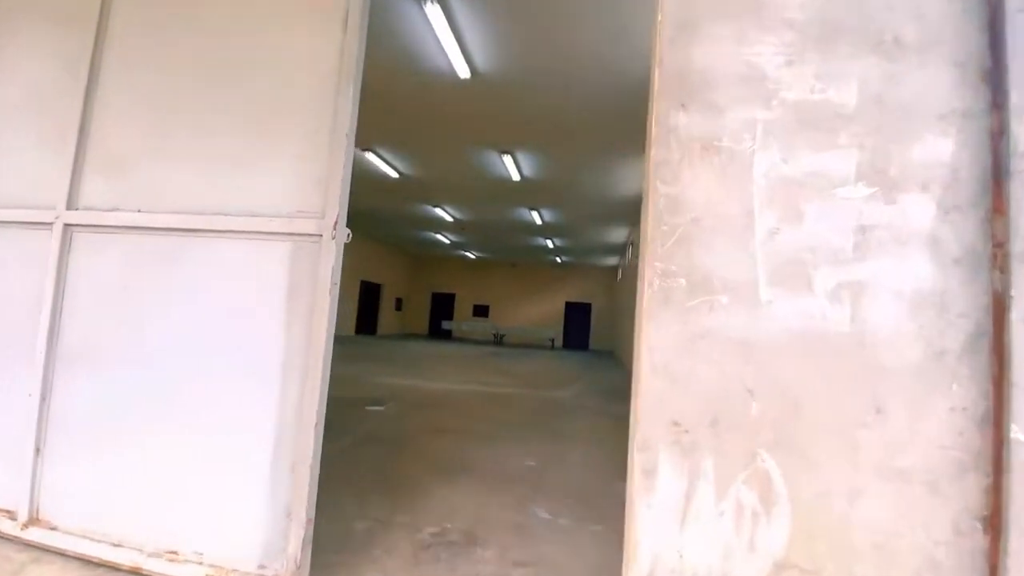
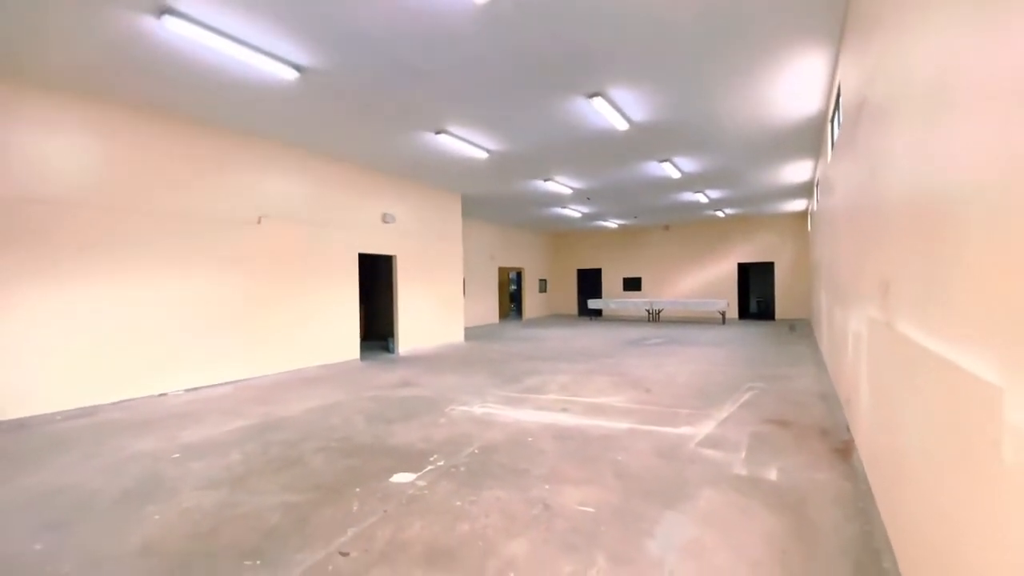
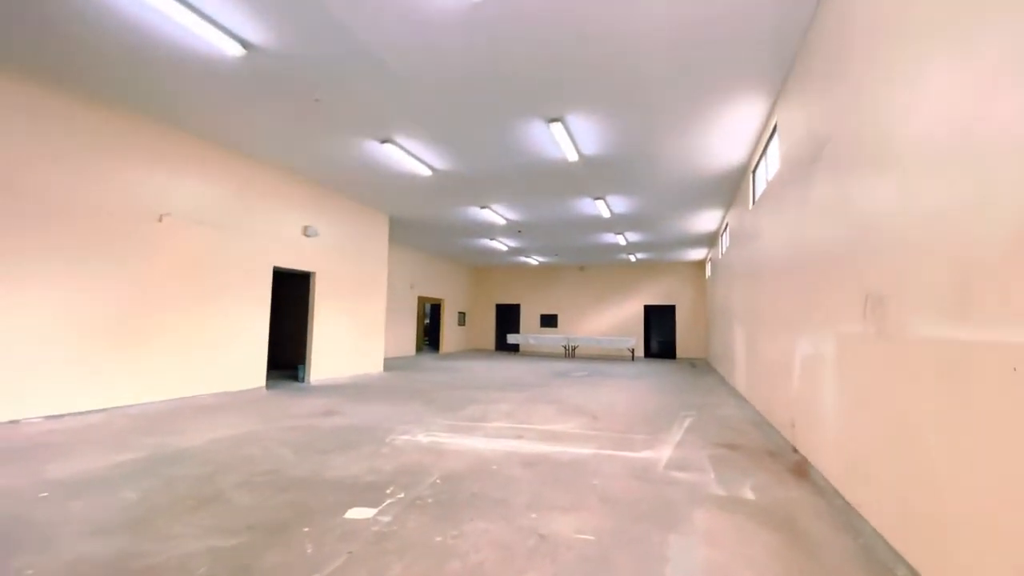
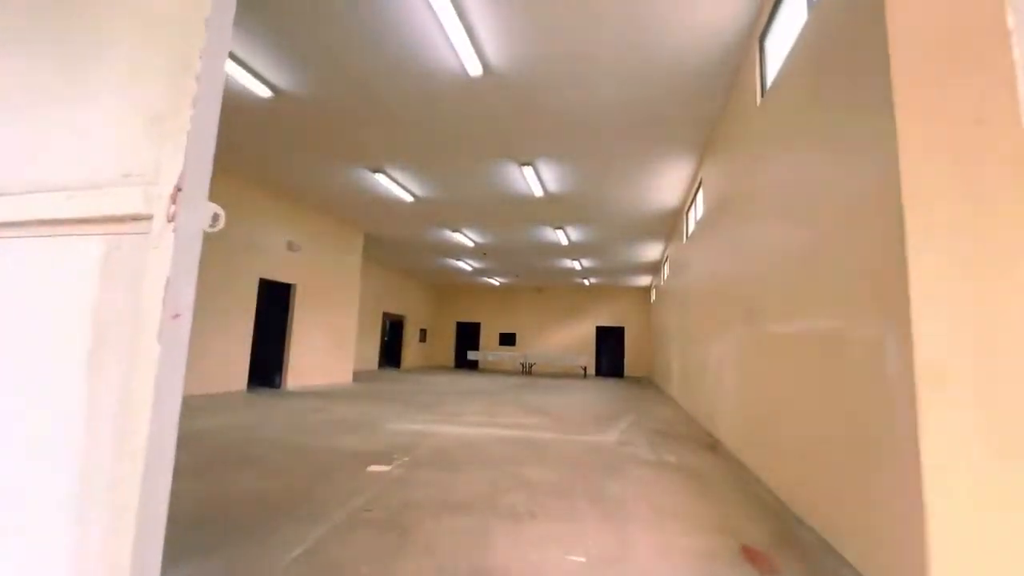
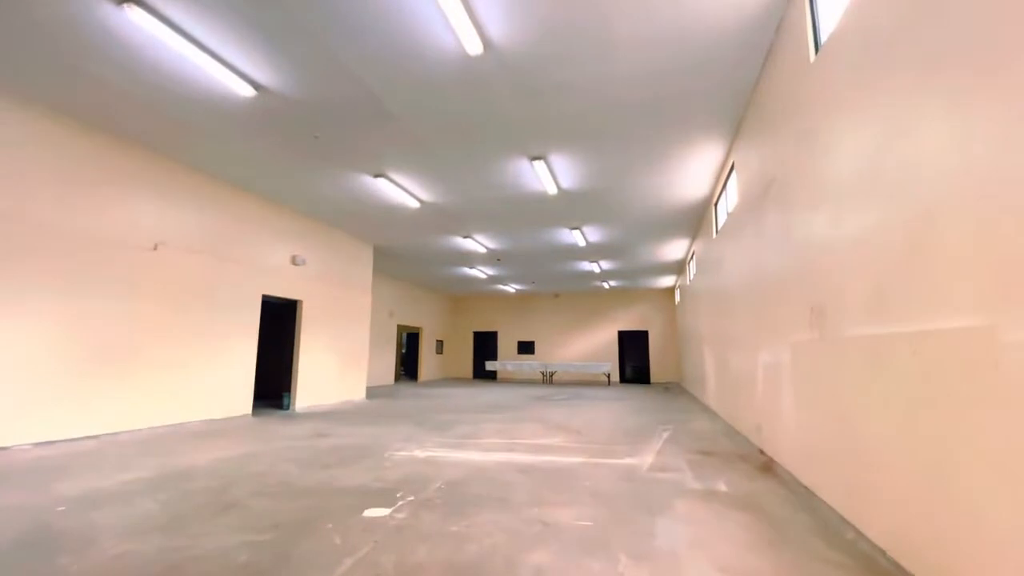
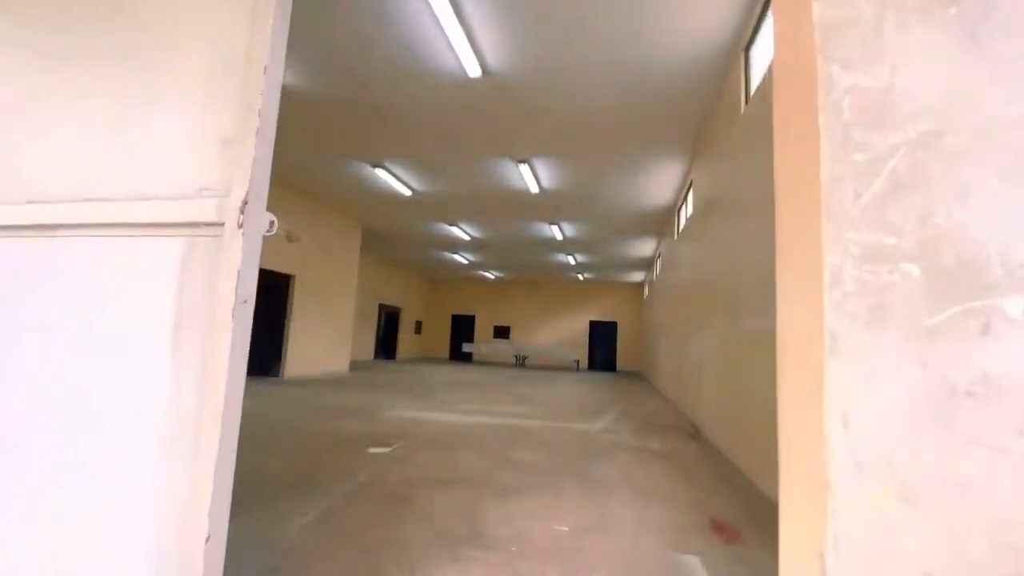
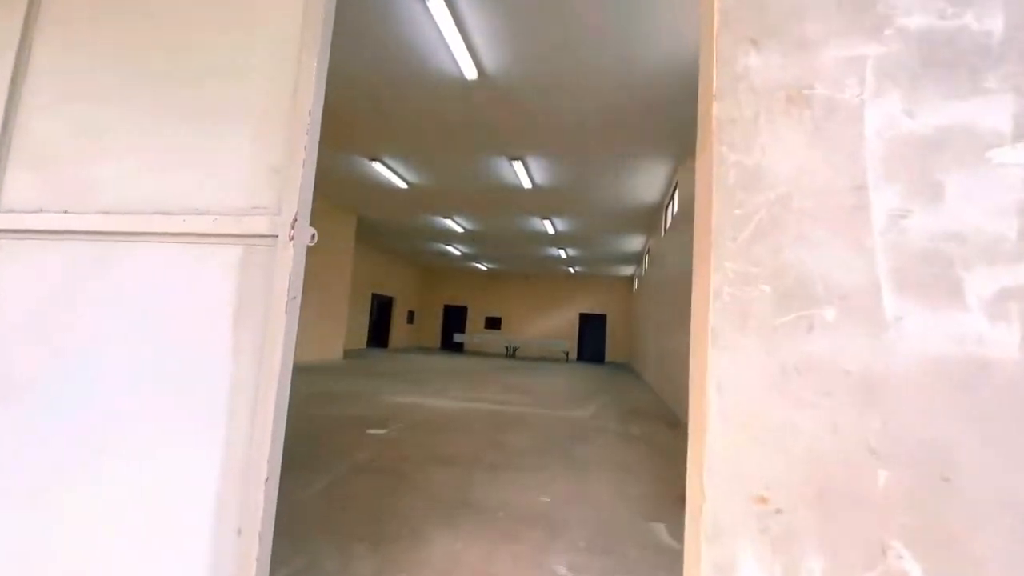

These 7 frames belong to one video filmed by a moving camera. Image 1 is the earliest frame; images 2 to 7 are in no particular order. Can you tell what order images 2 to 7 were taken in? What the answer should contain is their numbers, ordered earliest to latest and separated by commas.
7, 6, 4, 5, 3, 2
